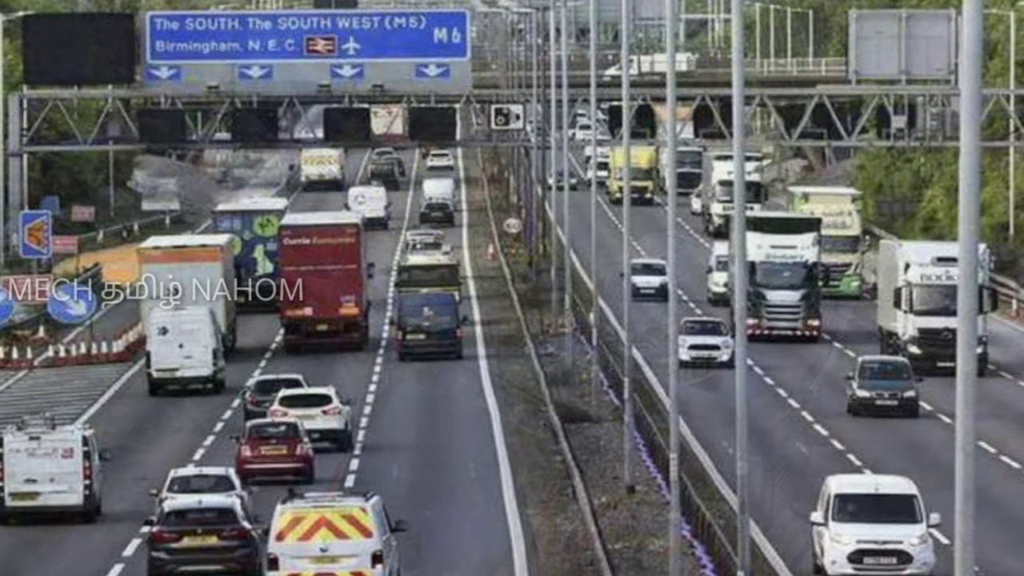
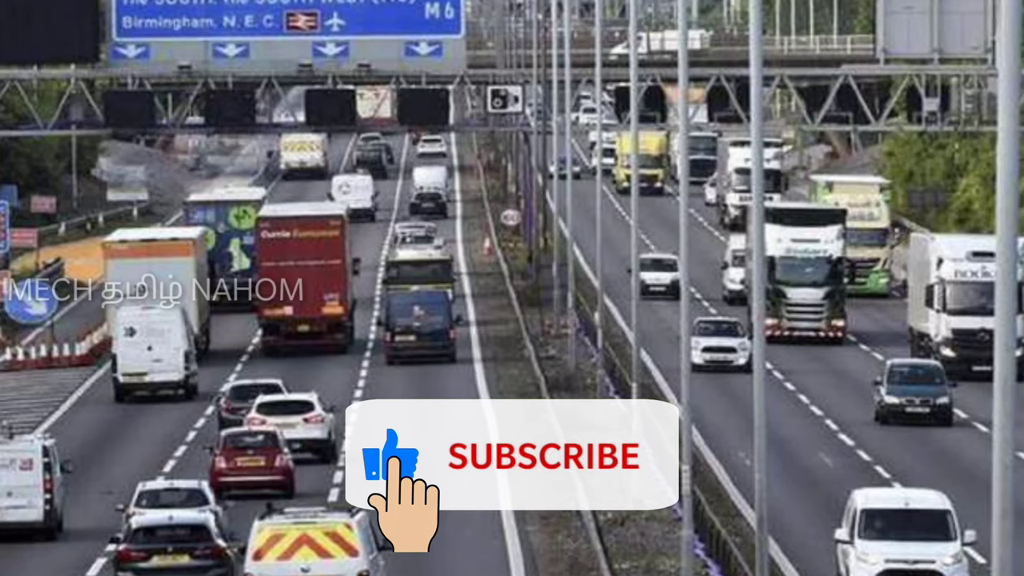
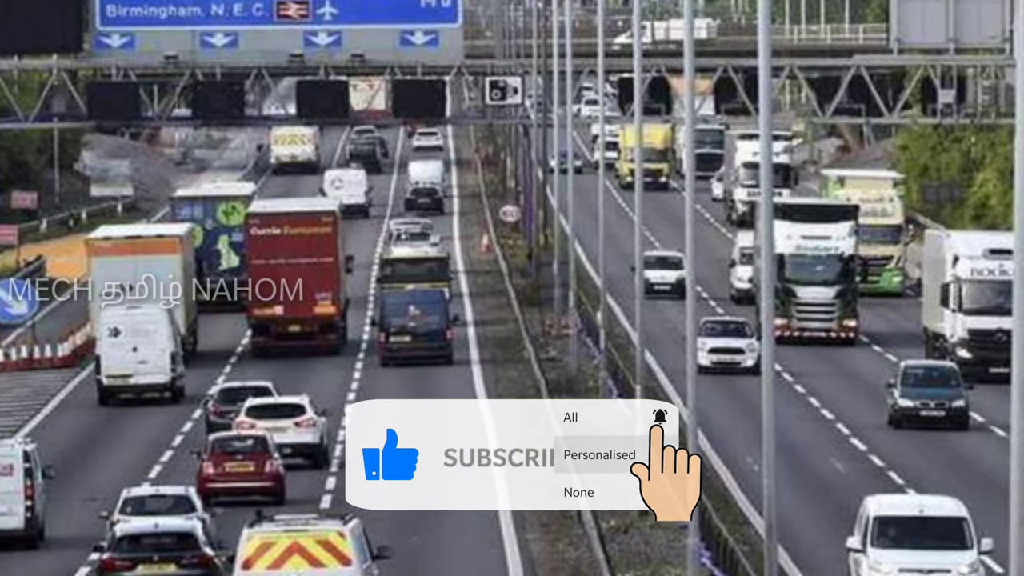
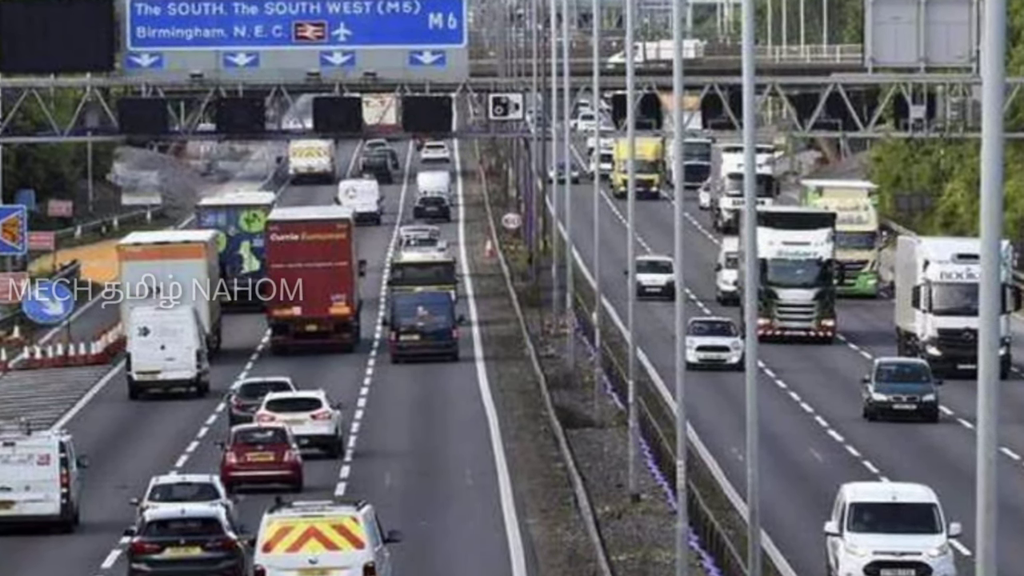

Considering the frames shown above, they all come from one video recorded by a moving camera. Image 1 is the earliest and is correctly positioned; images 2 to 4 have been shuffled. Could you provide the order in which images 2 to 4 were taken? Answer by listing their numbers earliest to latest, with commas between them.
4, 2, 3
